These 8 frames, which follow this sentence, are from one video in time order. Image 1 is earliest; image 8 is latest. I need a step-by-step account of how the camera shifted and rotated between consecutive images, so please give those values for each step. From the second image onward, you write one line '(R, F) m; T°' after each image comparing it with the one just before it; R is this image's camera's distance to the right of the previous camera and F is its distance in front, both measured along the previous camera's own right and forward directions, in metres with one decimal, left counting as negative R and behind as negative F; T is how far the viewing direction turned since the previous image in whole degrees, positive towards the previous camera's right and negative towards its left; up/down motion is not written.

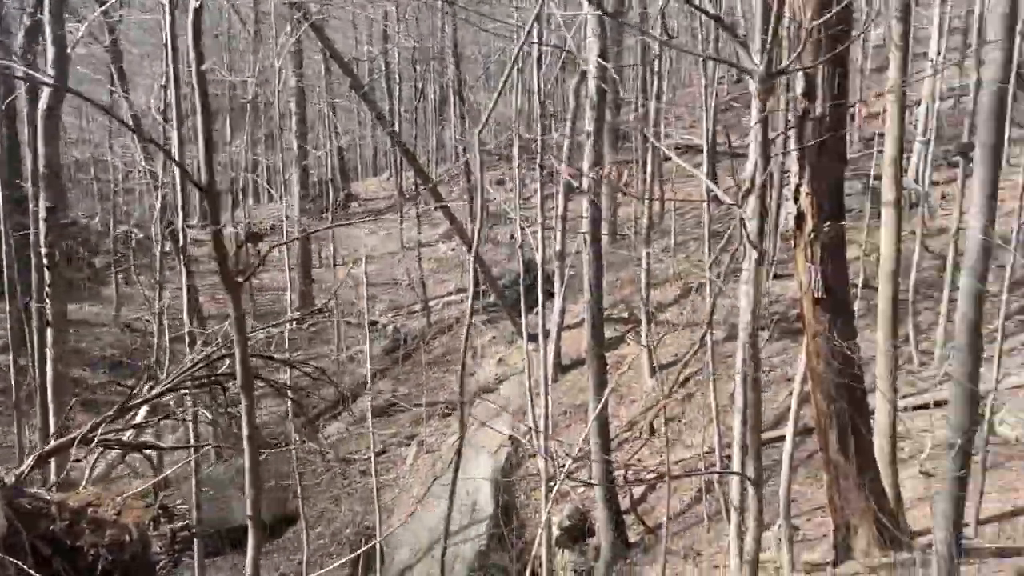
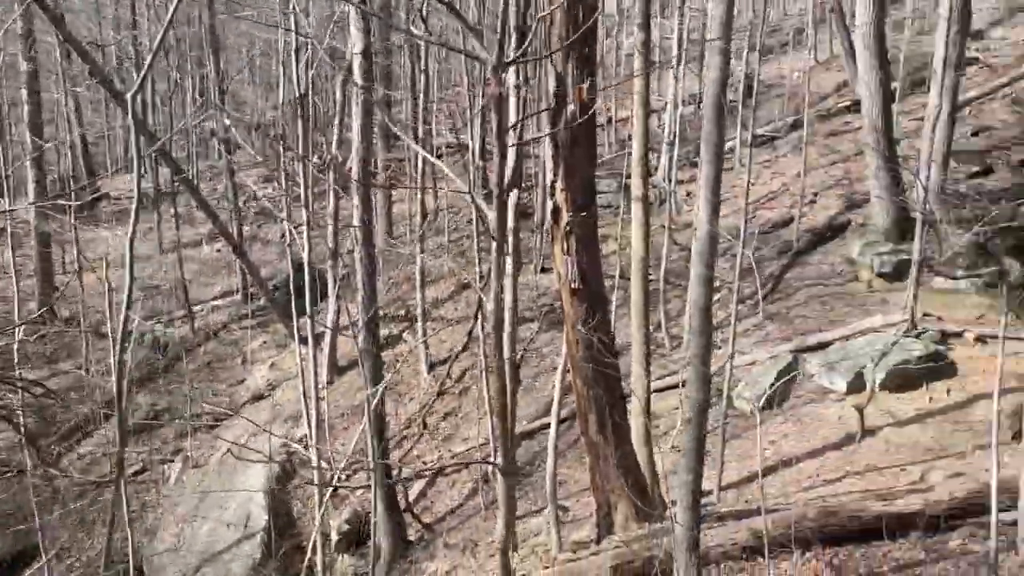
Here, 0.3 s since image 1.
(+0.1, 0.0) m; +15°
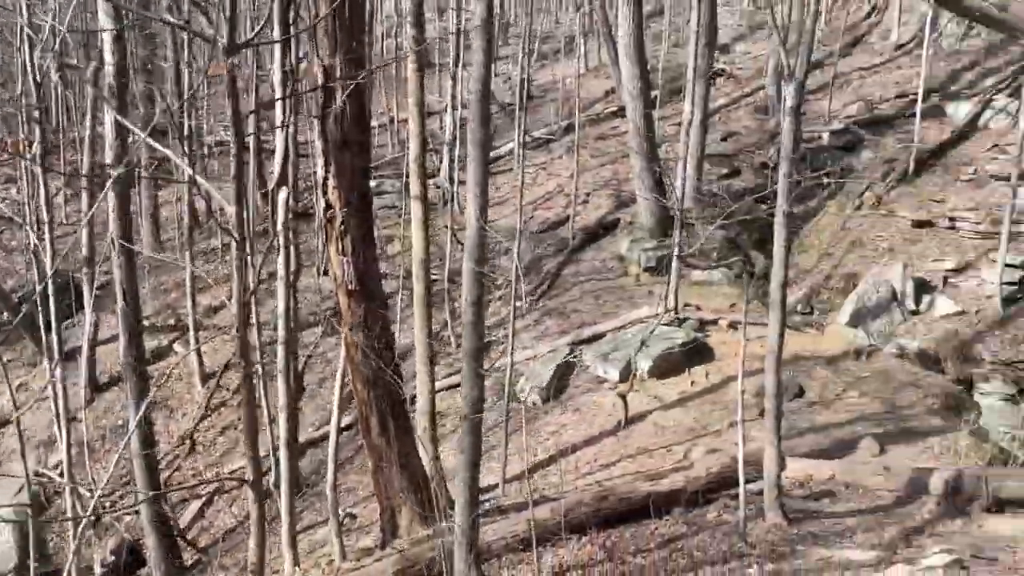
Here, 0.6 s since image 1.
(+0.1, +0.1) m; +14°
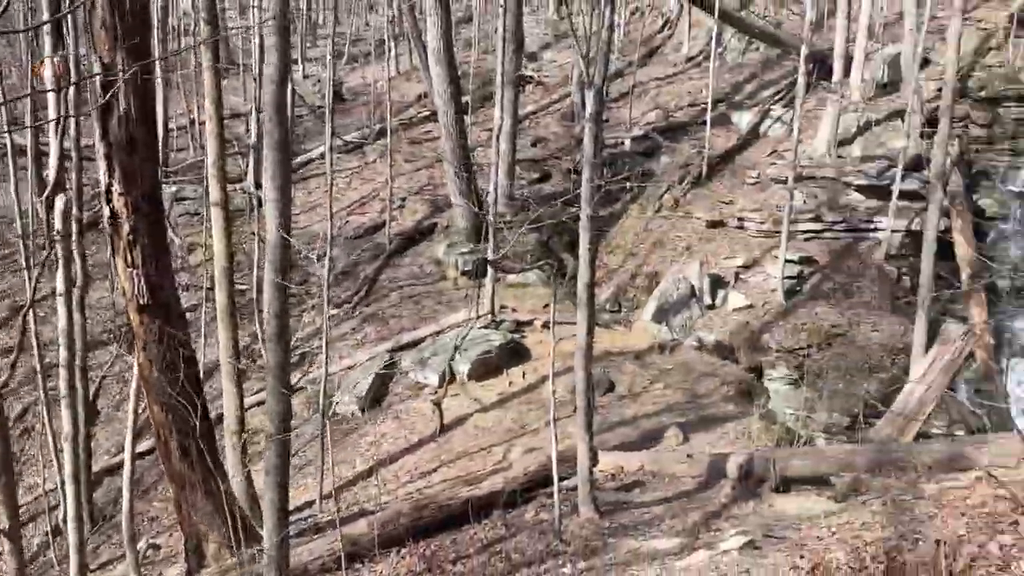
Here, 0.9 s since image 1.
(+0.1, +0.1) m; +12°
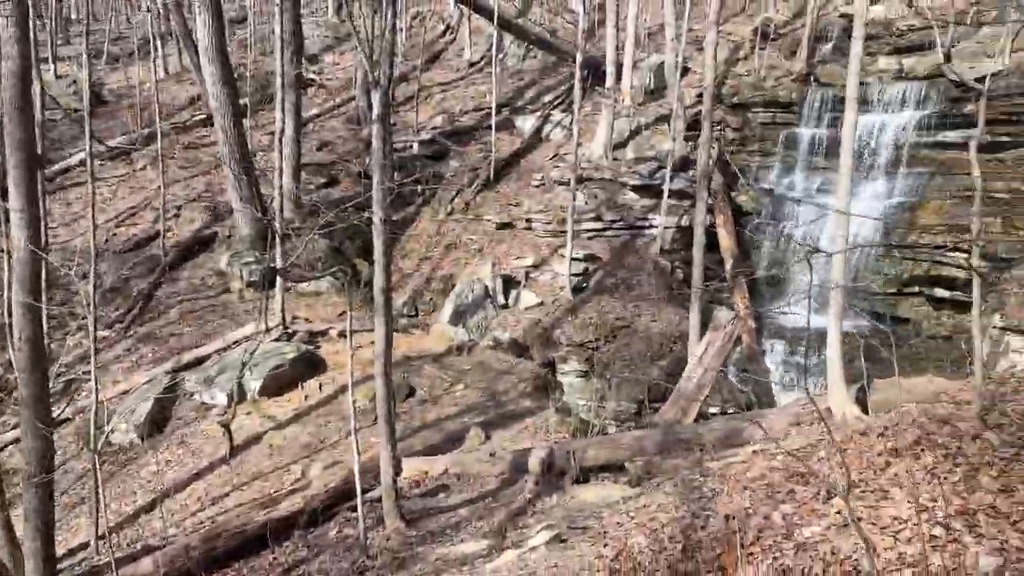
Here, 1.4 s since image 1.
(0.0, +0.1) m; +14°
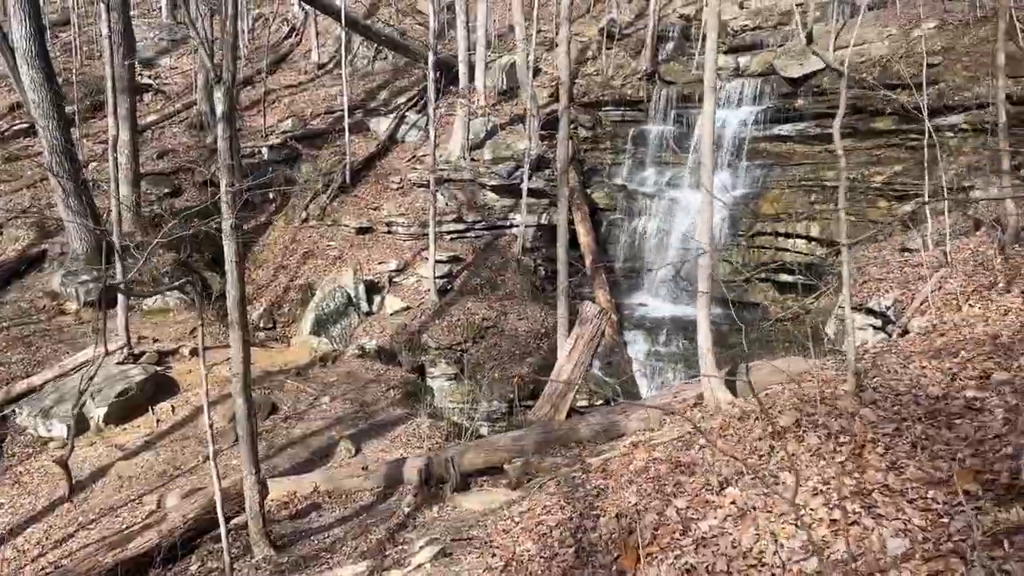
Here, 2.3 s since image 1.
(0.0, +0.2) m; +9°
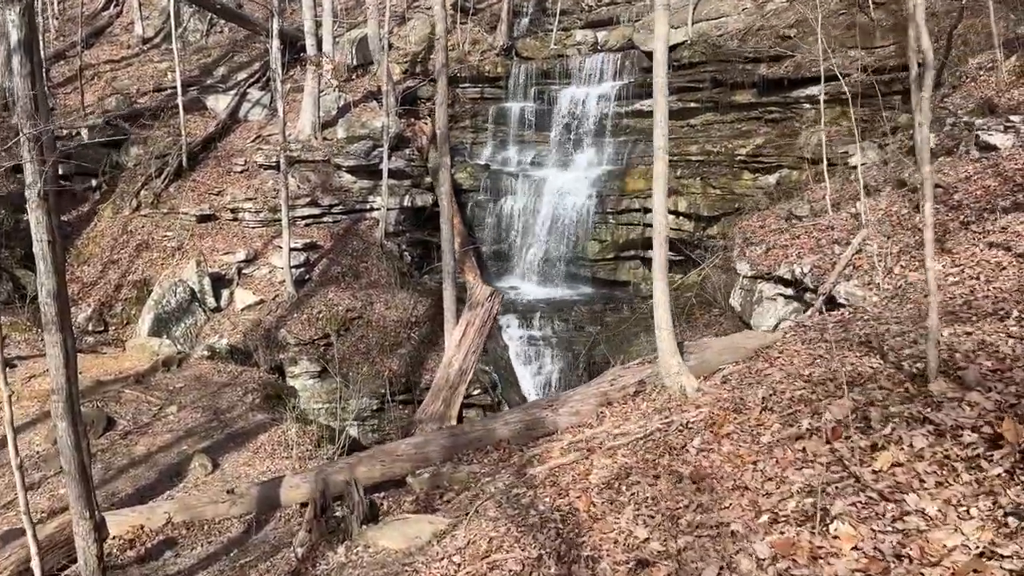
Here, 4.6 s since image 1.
(-0.3, +1.0) m; +10°
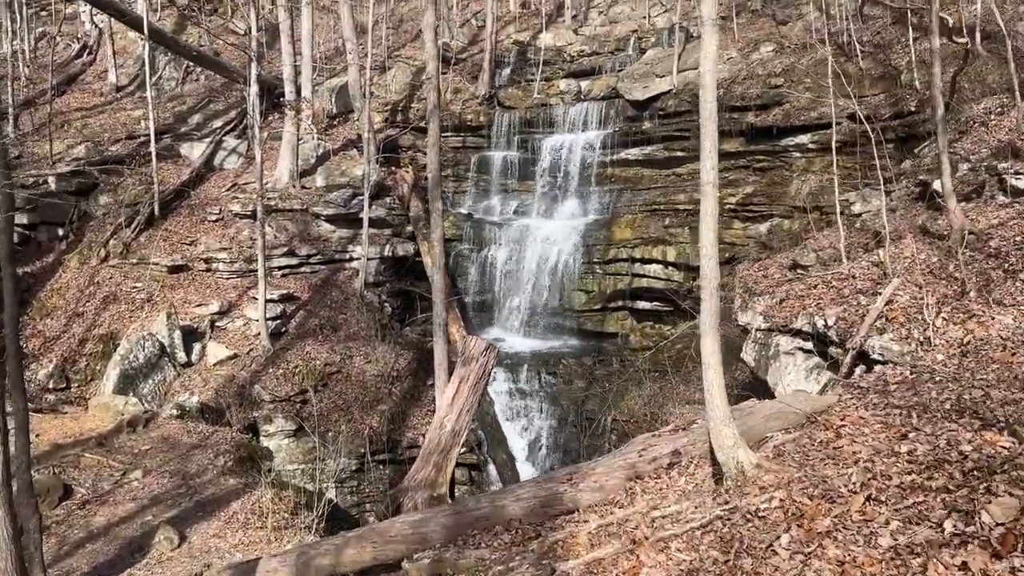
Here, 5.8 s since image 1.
(-0.2, +0.6) m; +2°
